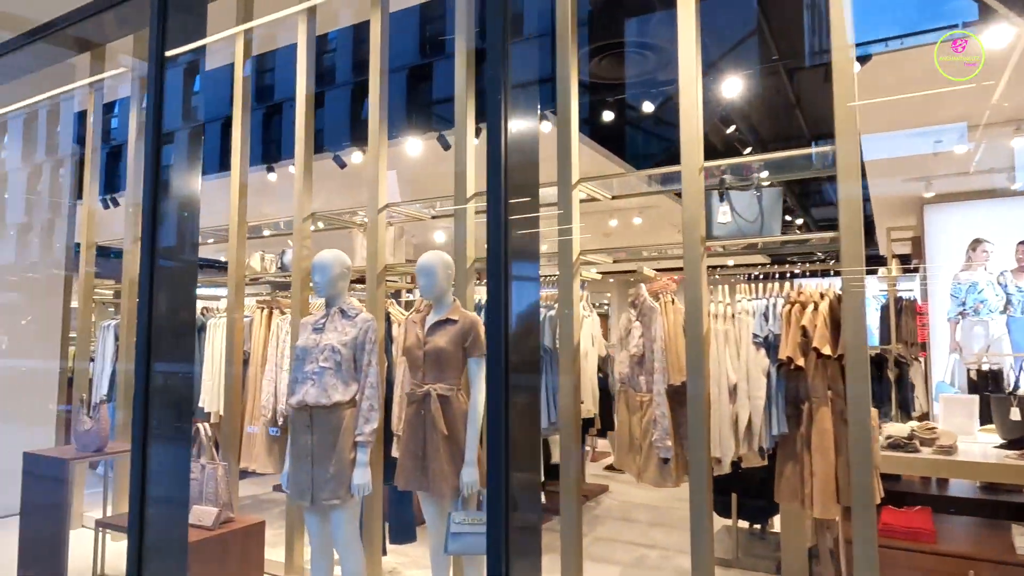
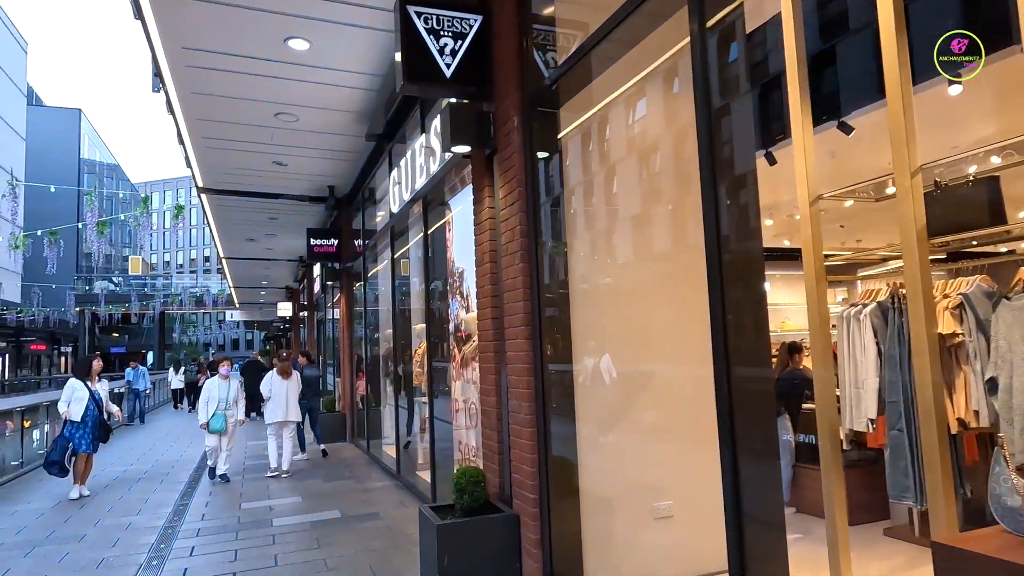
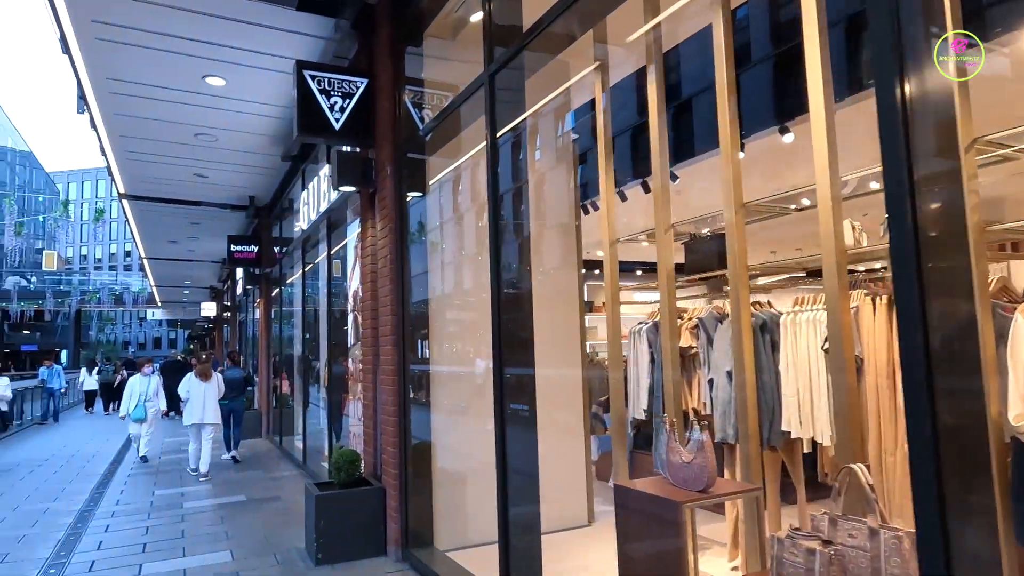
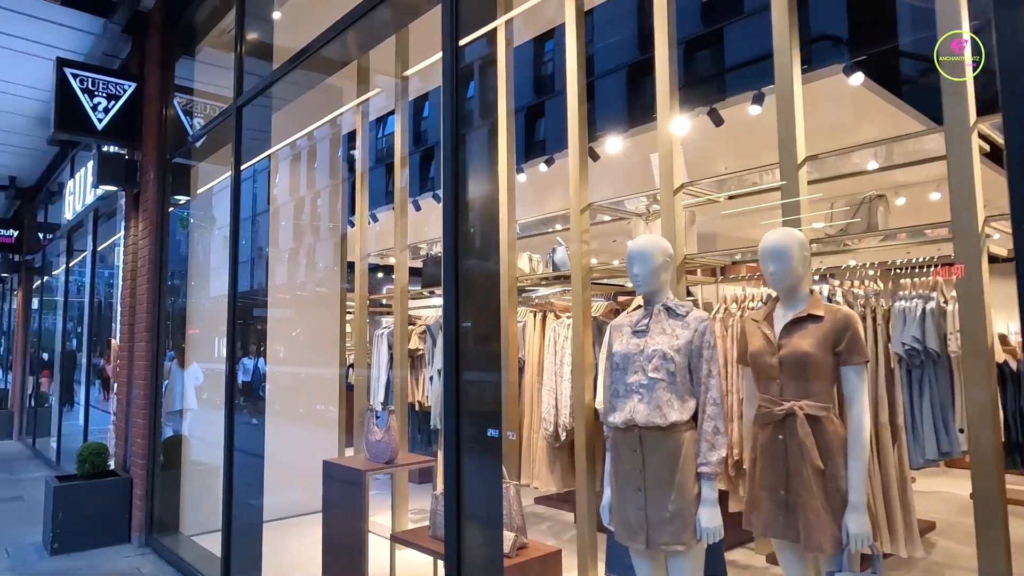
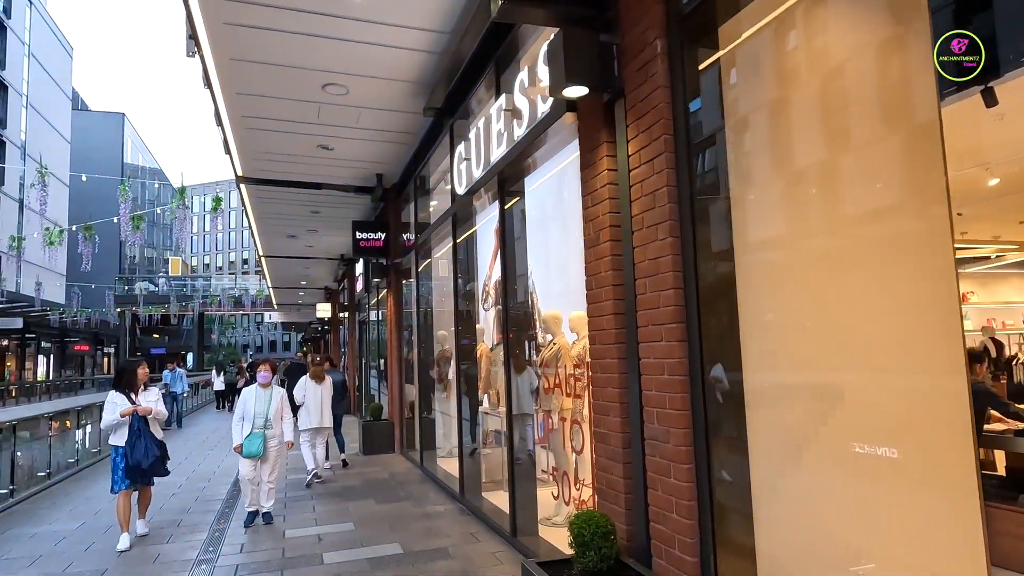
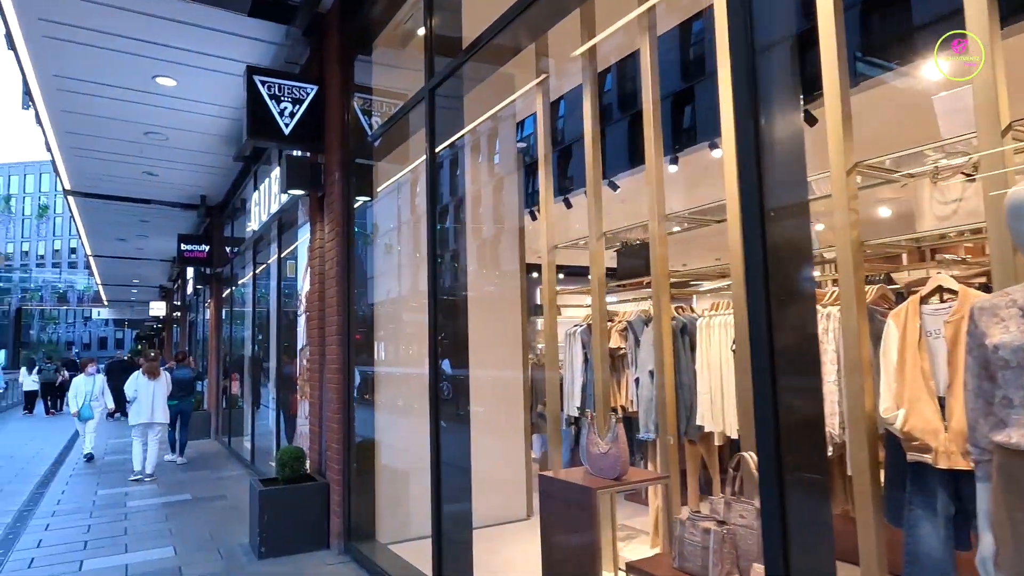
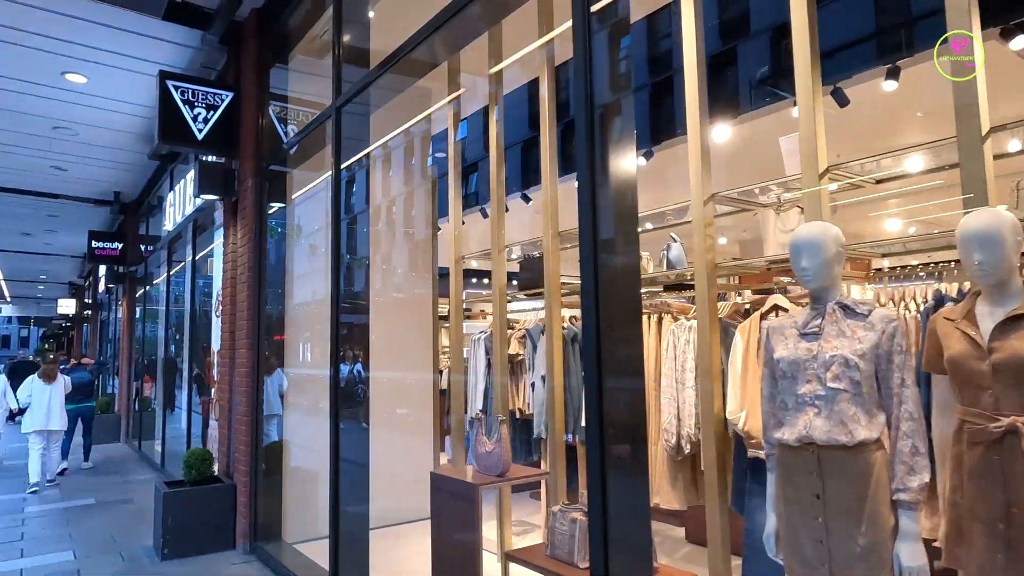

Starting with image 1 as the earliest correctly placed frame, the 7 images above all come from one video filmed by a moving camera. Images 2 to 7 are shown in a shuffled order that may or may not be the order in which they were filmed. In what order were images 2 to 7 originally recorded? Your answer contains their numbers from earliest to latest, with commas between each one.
4, 7, 6, 3, 2, 5
